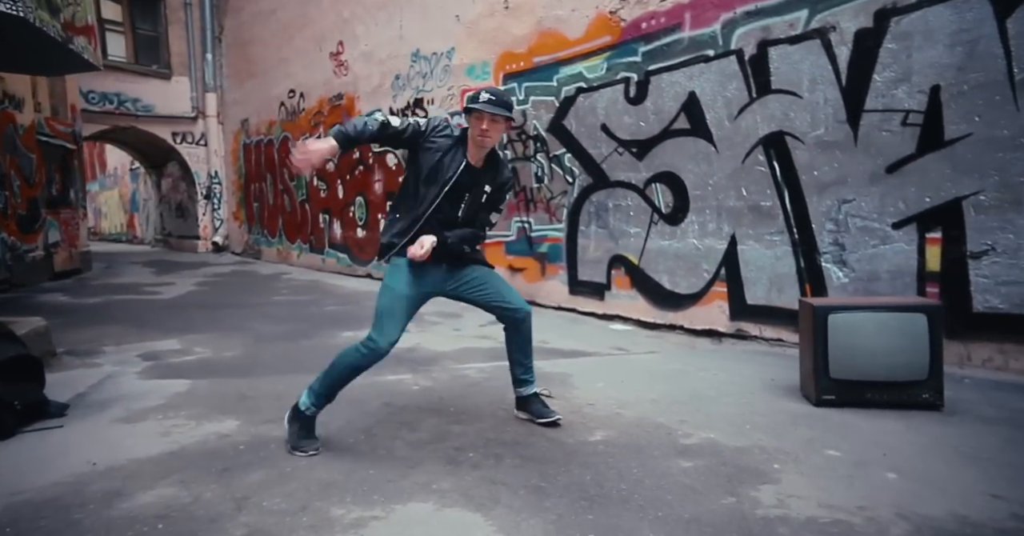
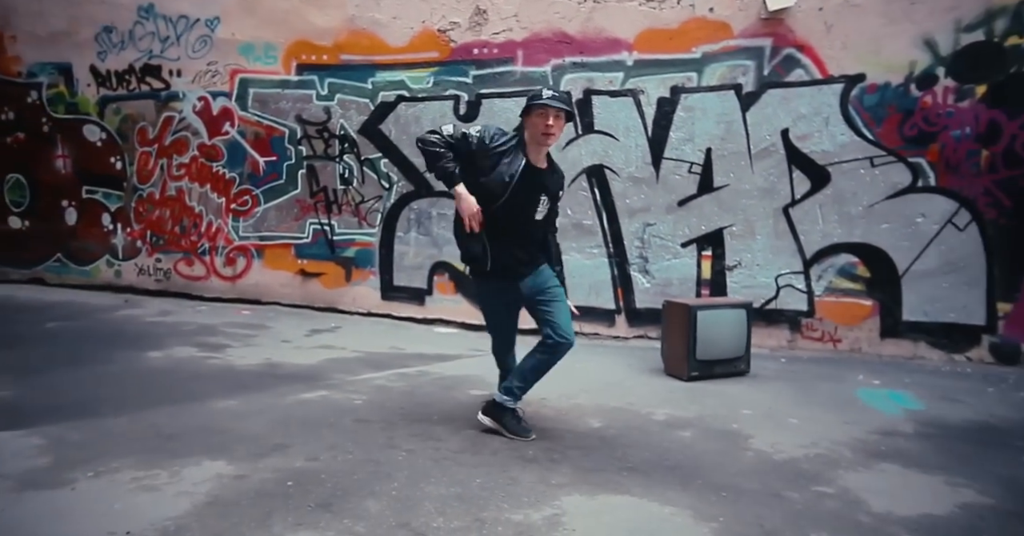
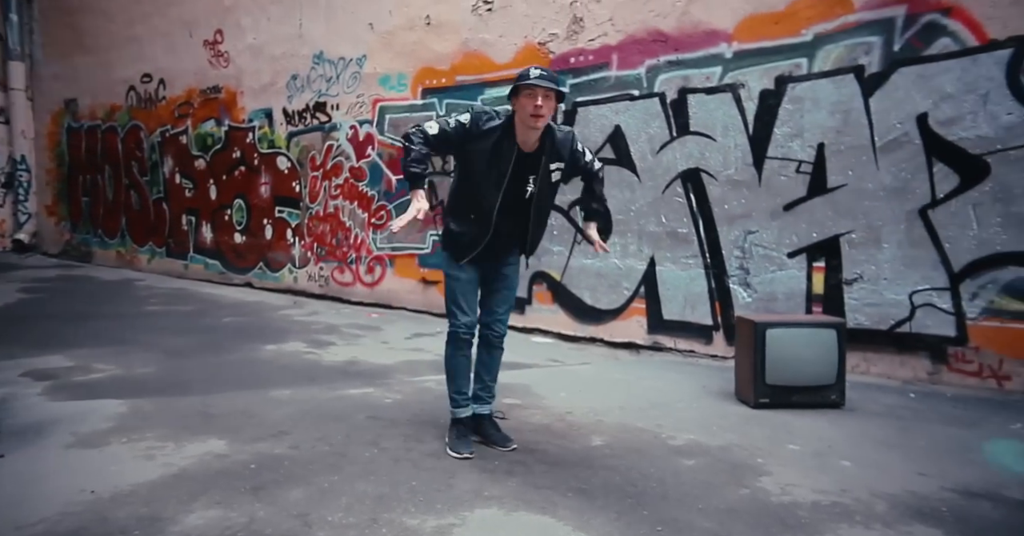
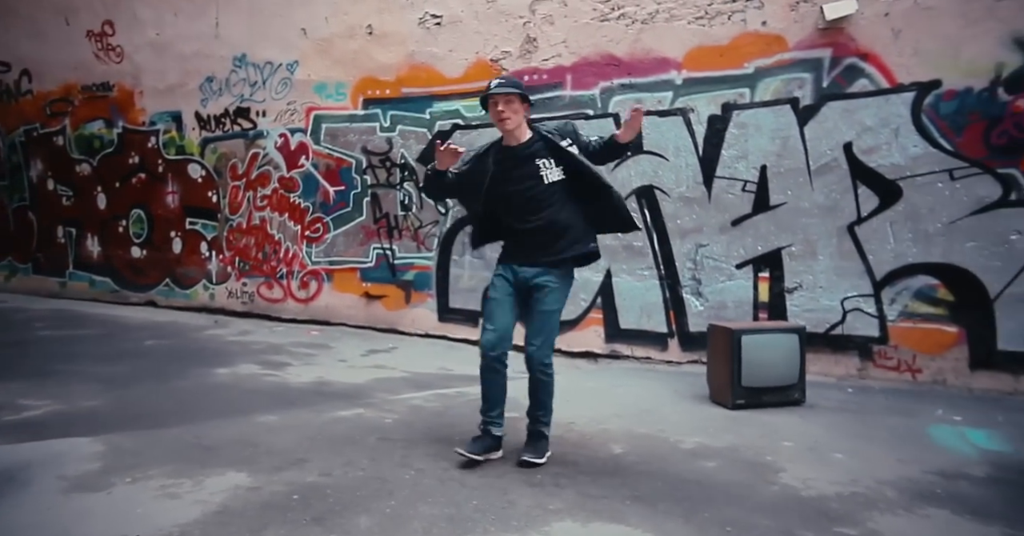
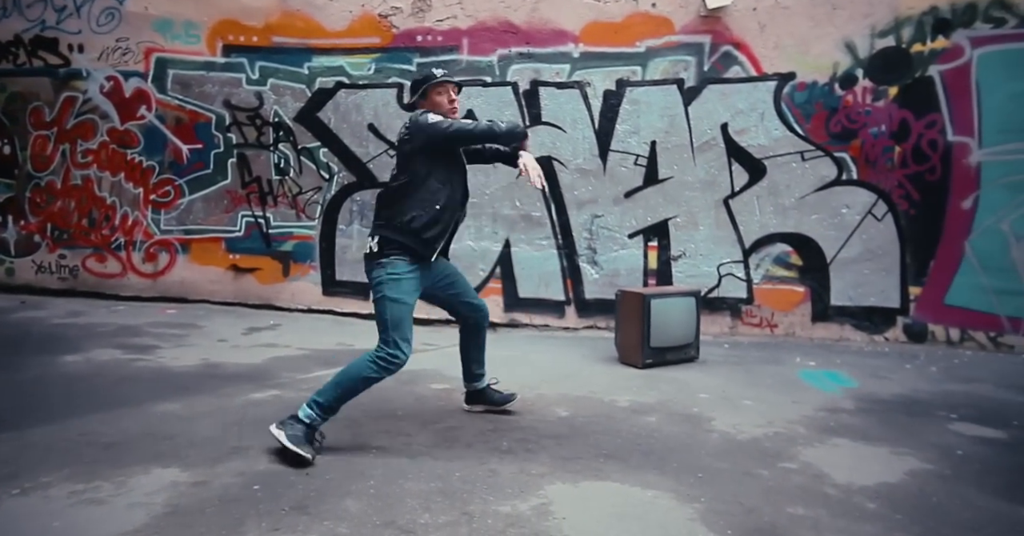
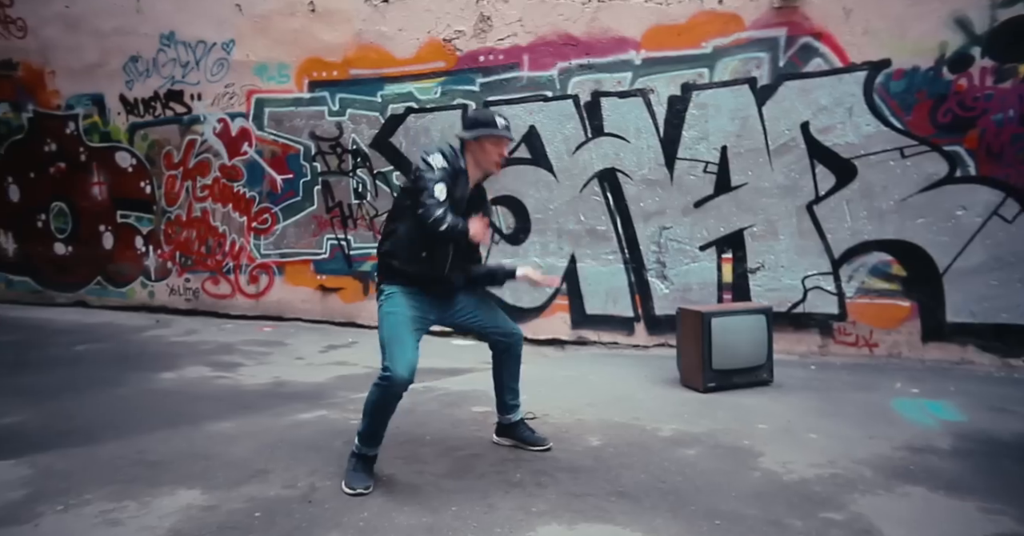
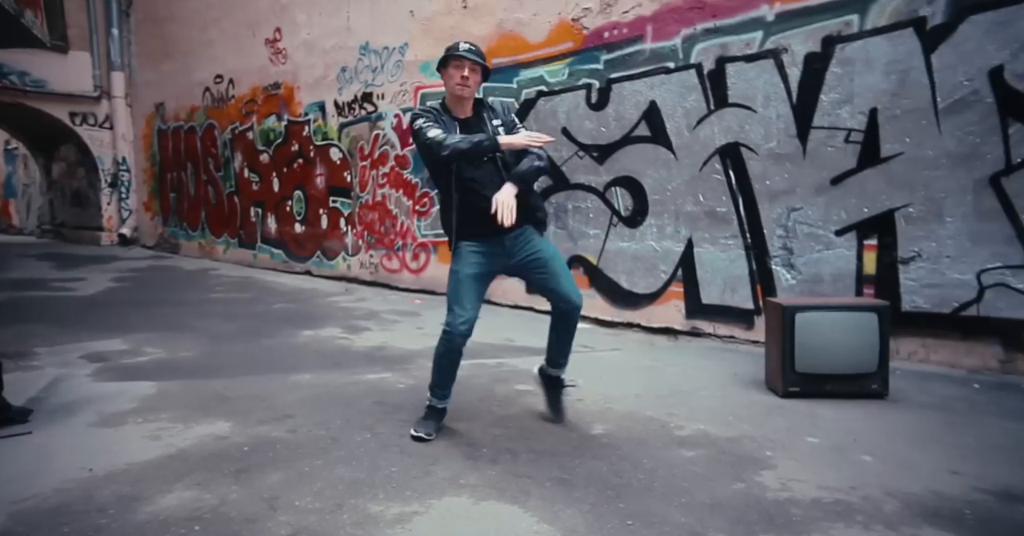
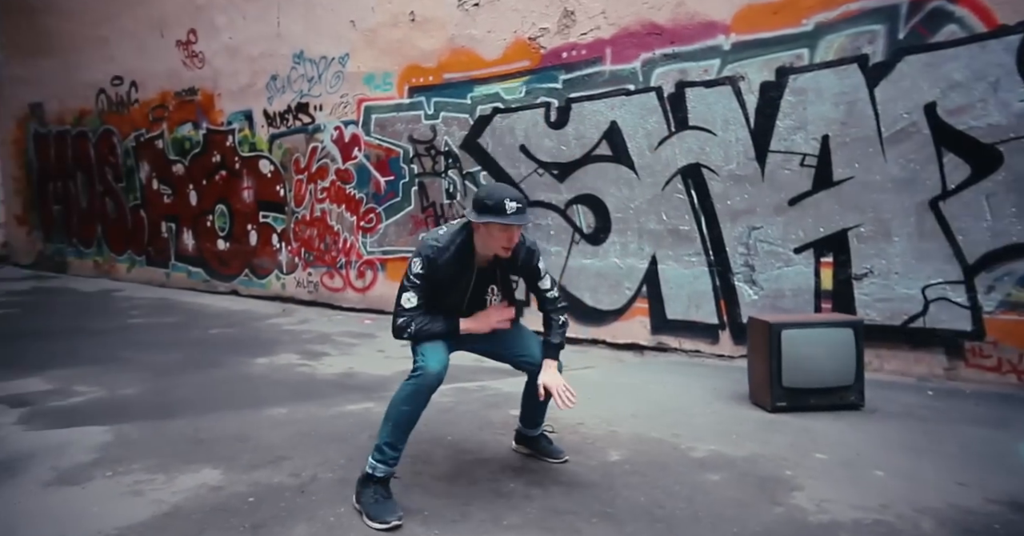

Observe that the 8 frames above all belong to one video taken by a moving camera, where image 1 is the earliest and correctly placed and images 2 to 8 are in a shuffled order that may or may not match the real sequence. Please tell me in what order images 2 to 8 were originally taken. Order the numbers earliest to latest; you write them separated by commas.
7, 3, 4, 2, 5, 6, 8
